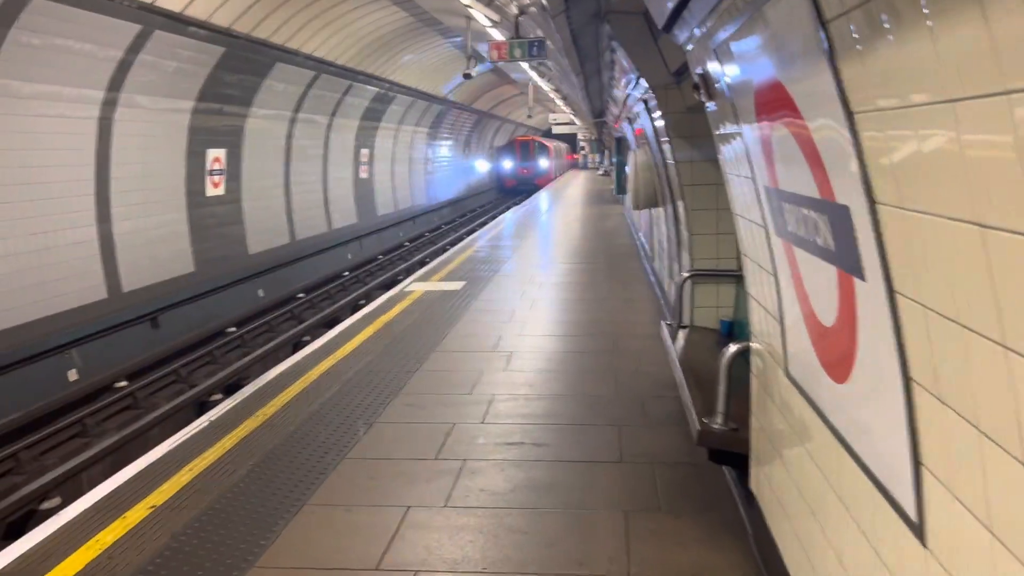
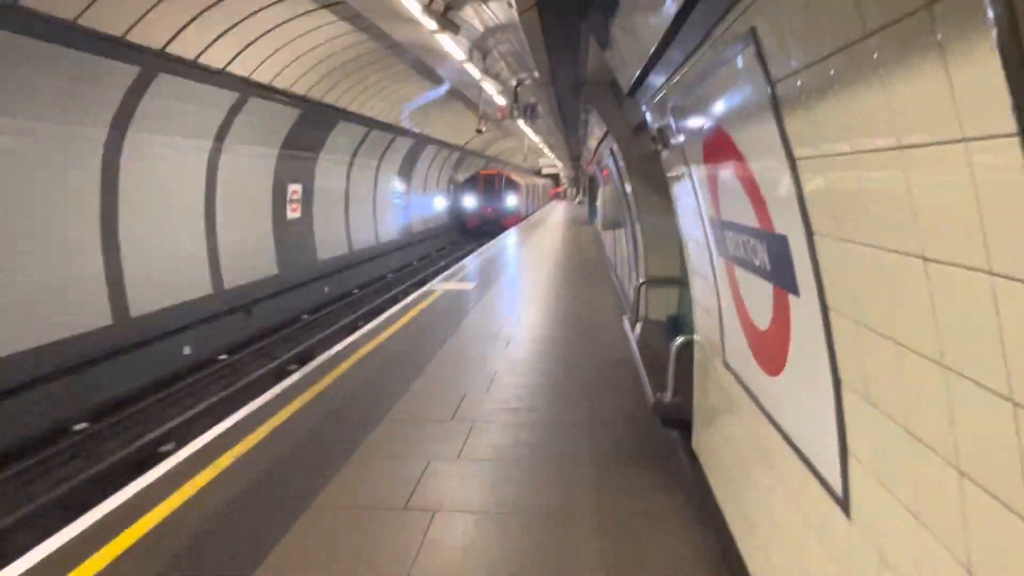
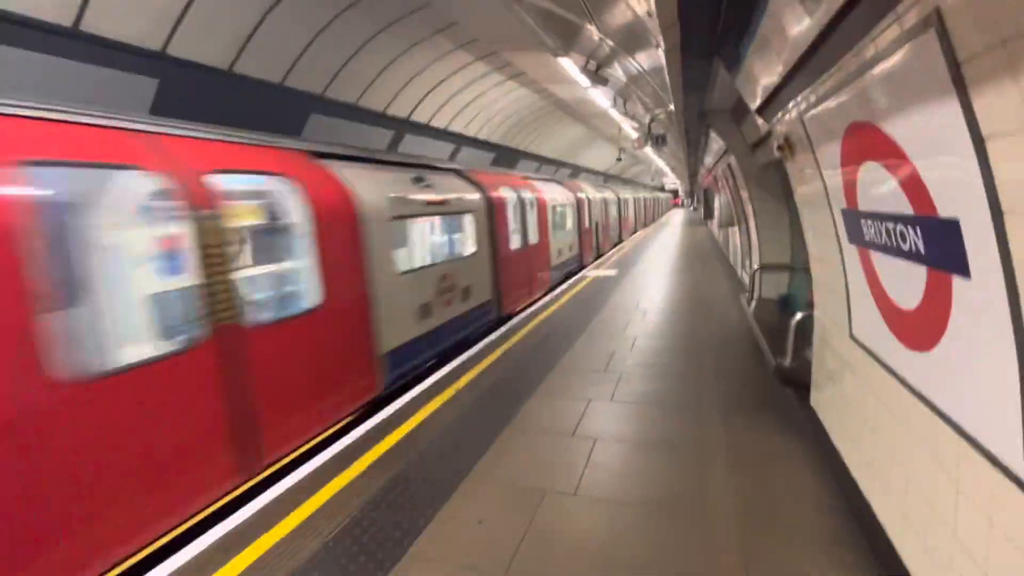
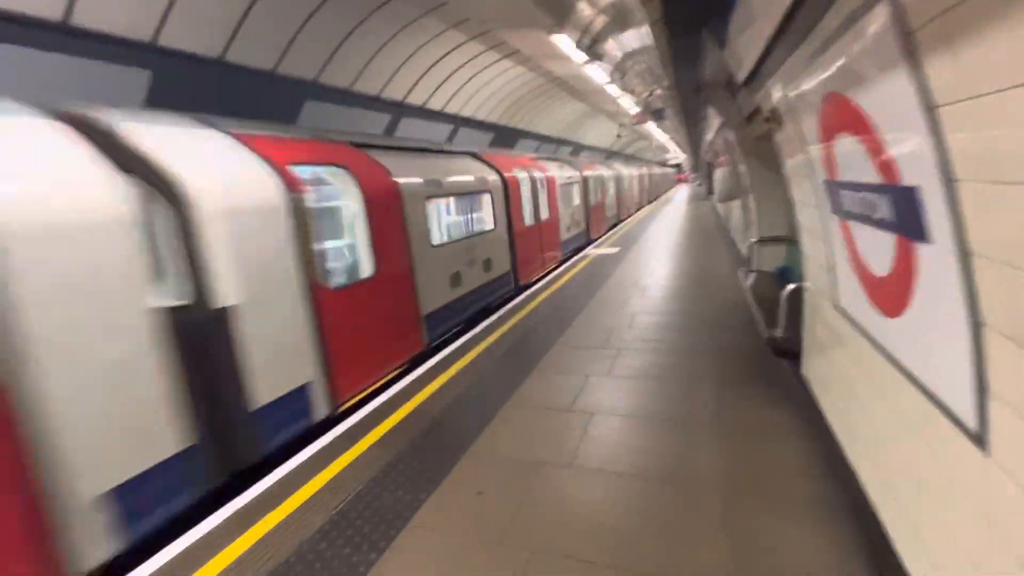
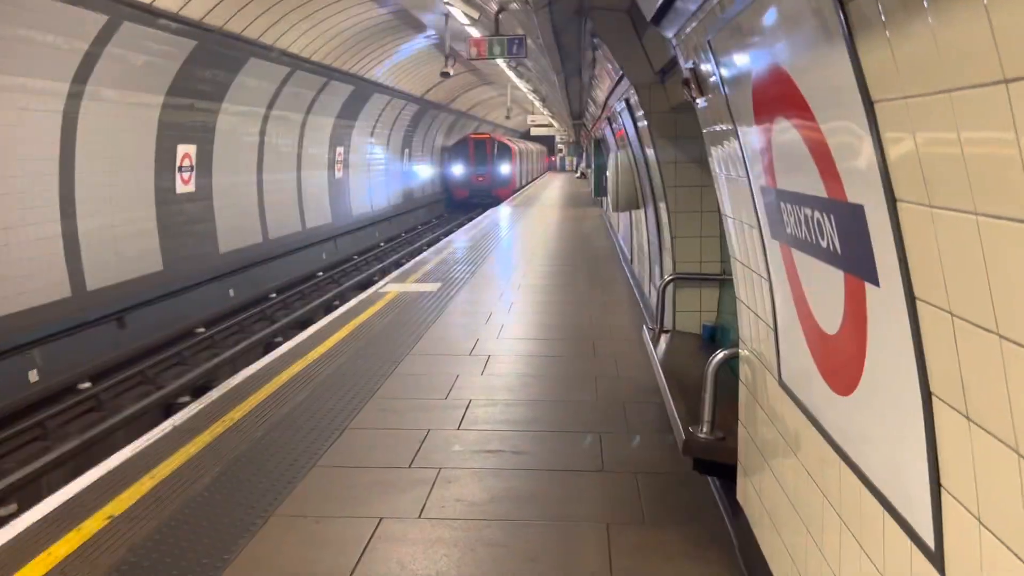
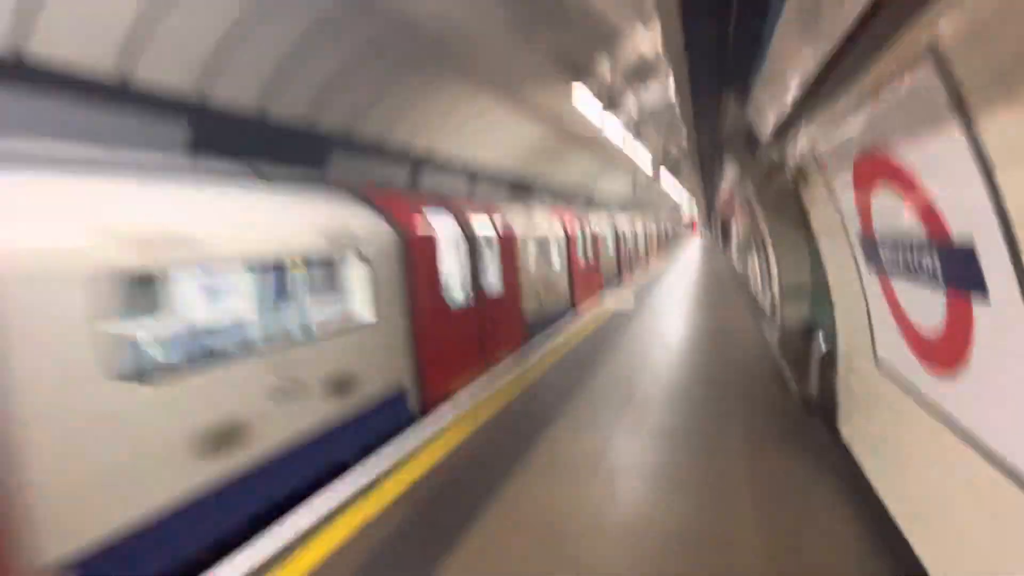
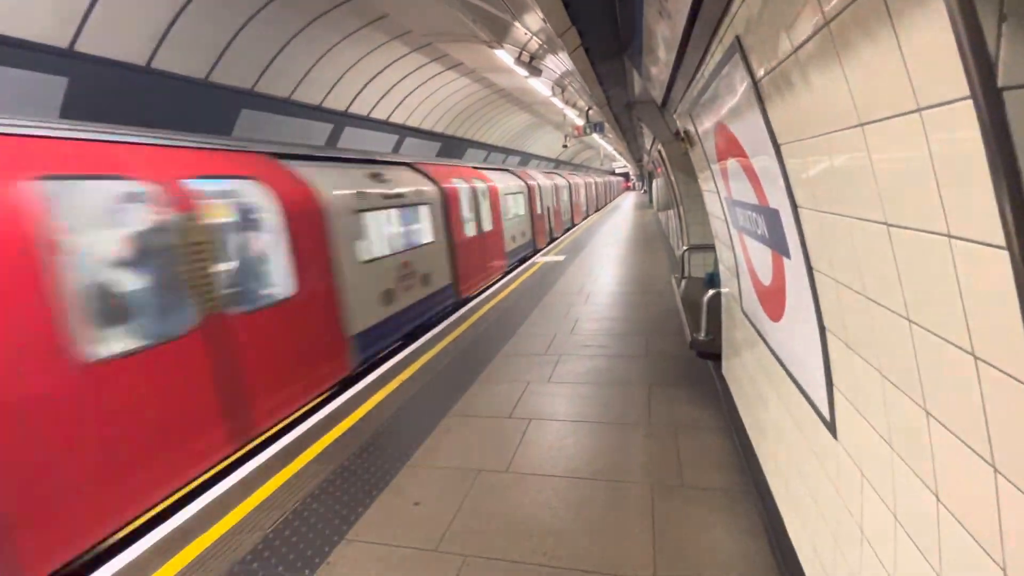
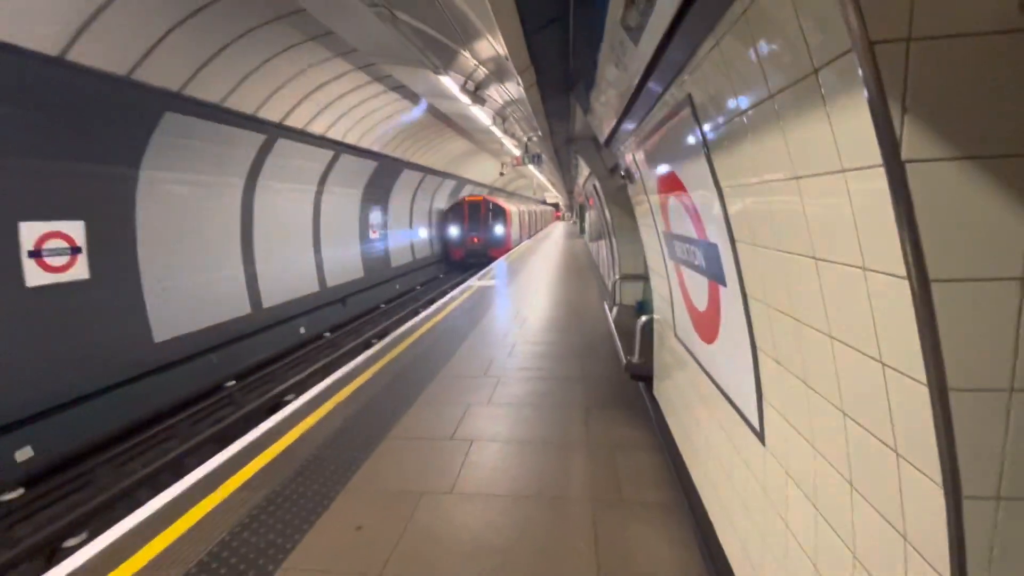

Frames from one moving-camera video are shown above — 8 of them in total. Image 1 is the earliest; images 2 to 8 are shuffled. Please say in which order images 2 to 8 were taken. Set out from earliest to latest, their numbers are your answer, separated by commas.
5, 2, 8, 7, 4, 6, 3
